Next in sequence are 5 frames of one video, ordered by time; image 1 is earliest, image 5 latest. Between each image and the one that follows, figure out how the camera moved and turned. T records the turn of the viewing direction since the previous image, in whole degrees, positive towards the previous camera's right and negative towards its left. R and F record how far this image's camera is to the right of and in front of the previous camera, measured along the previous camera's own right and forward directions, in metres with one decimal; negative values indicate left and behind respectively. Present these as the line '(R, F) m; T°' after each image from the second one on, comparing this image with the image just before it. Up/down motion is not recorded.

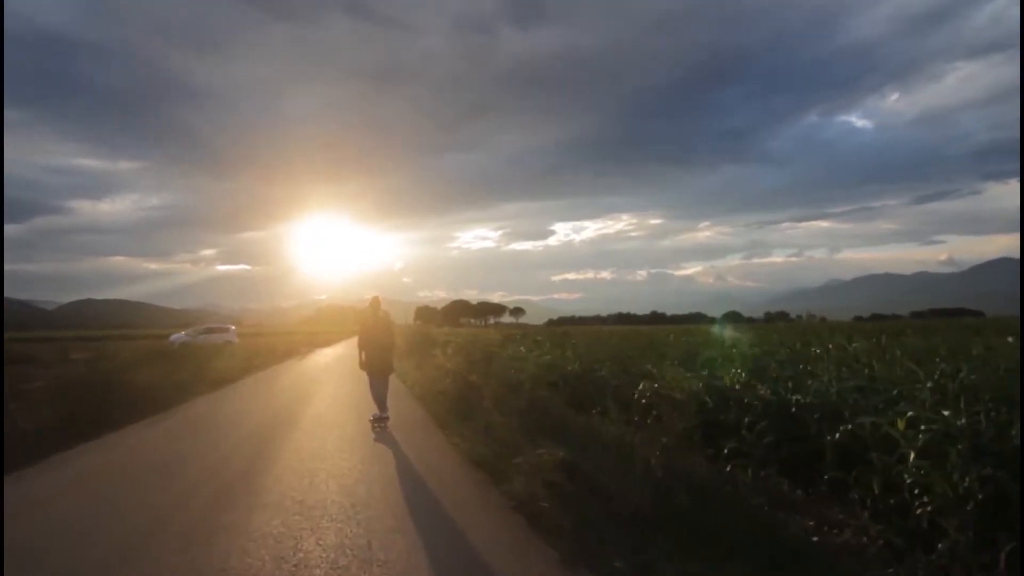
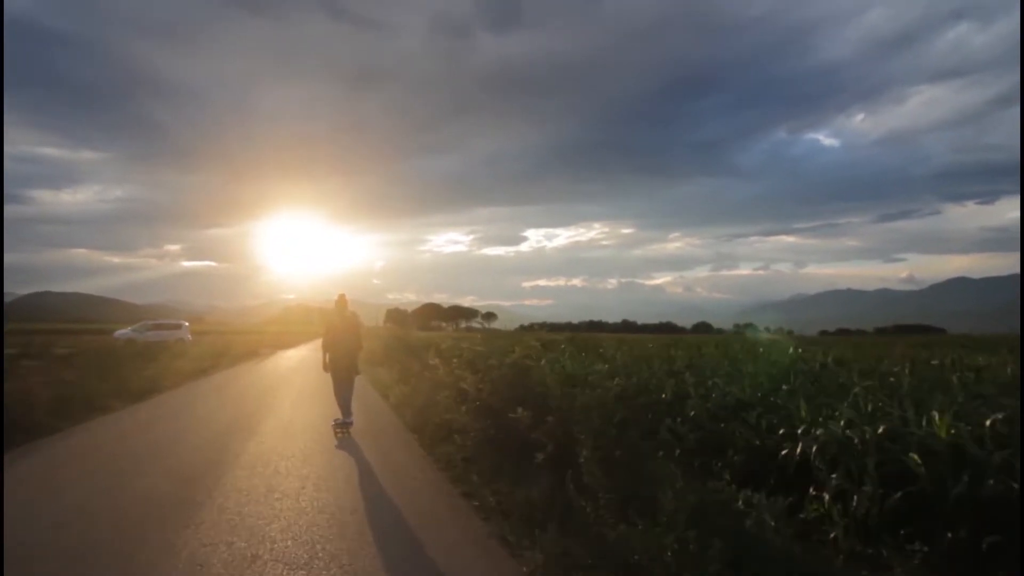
(-0.2, +1.0) m; +2°
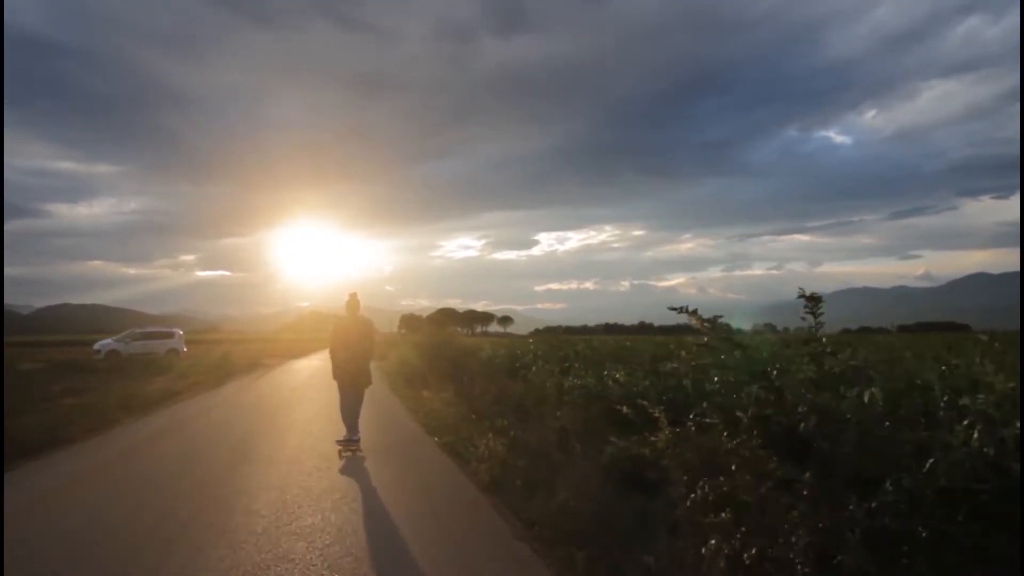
(0.0, -0.4) m; -1°
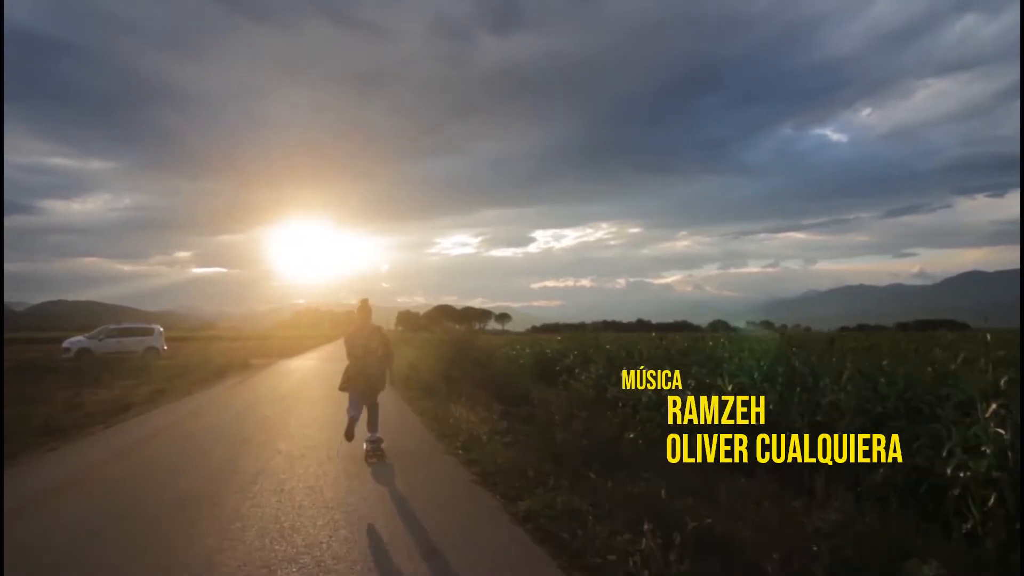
(-0.5, +2.3) m; 0°
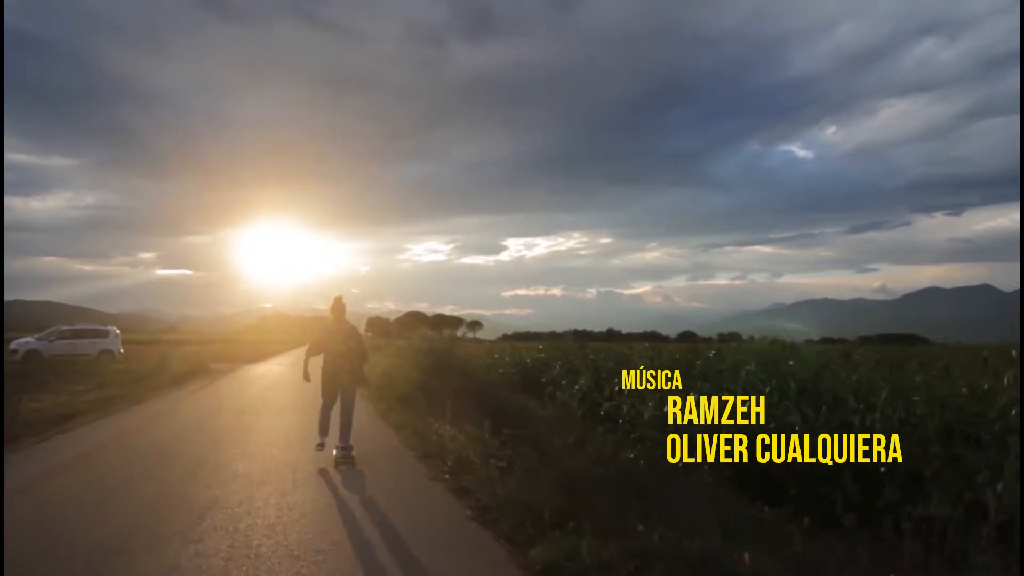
(-0.2, +0.8) m; +2°
